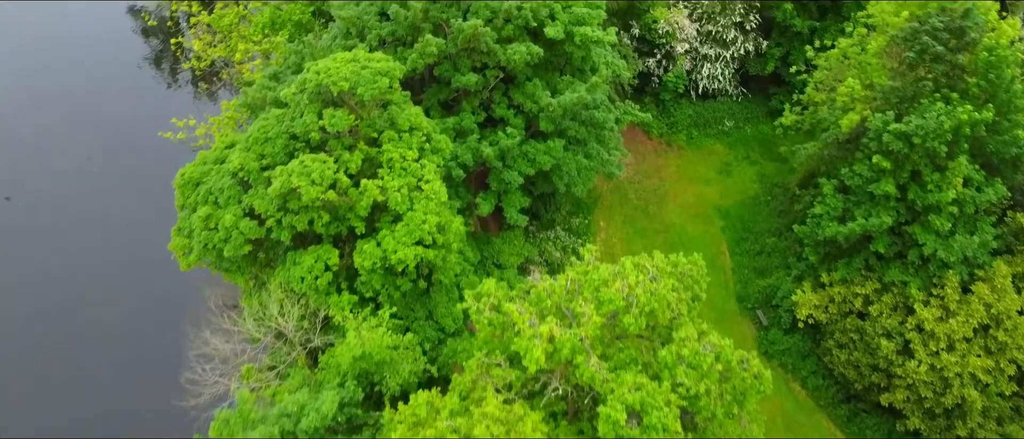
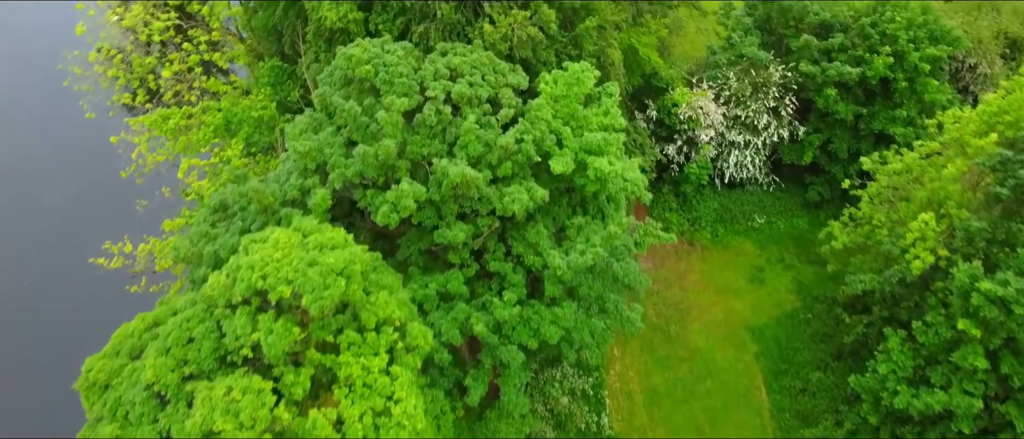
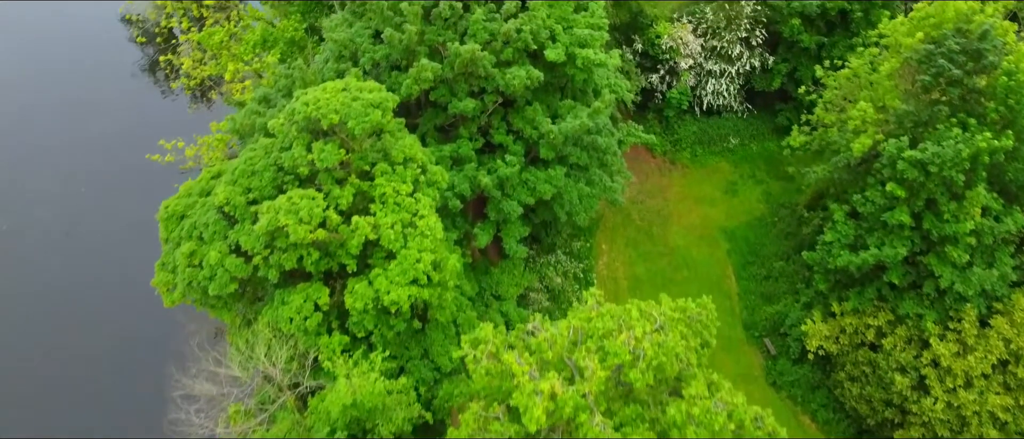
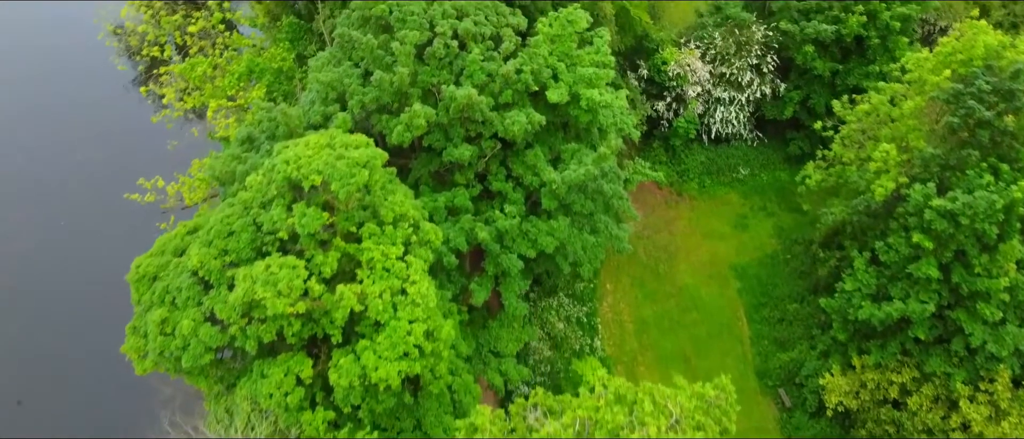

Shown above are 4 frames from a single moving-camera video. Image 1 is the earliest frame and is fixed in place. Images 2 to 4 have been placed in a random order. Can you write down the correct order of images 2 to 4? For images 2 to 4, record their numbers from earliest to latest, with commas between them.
3, 4, 2
